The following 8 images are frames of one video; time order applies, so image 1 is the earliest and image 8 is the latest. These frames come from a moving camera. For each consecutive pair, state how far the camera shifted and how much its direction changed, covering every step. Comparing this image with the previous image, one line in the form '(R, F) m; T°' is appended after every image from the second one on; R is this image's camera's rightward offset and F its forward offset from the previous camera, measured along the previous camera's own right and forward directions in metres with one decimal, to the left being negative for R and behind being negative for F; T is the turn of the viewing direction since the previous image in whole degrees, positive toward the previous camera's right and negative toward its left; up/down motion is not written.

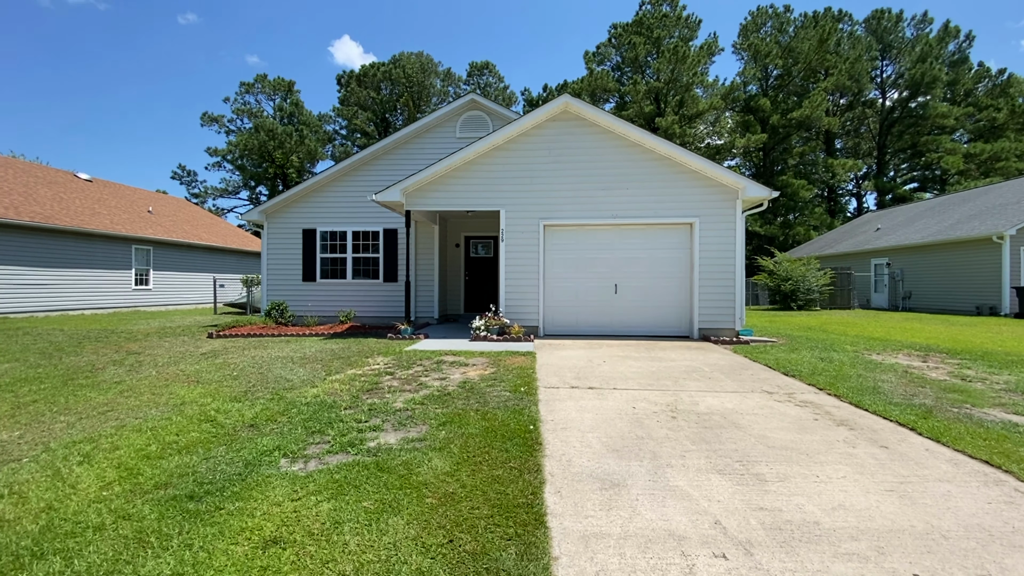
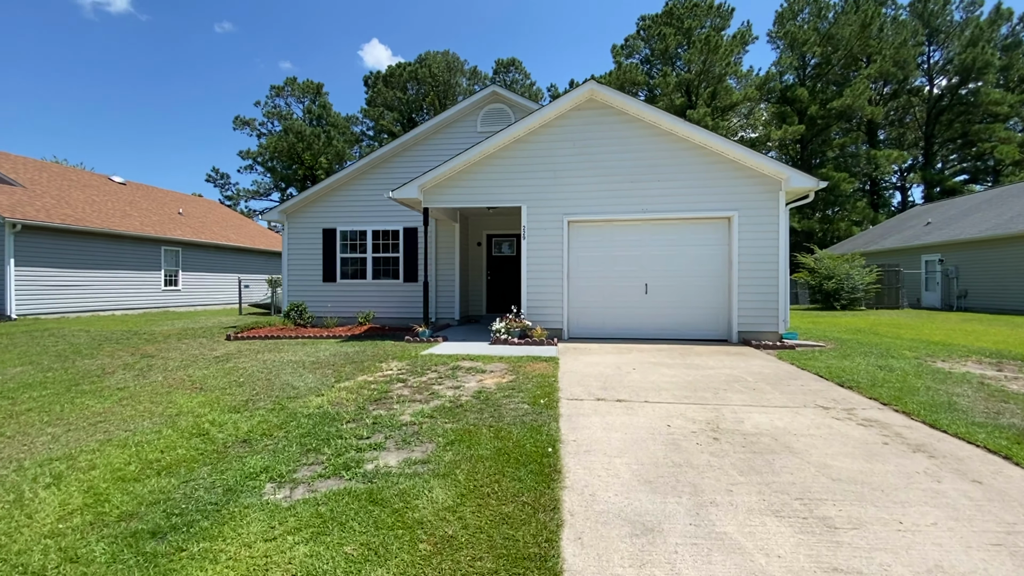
(+0.1, +0.5) m; -3°
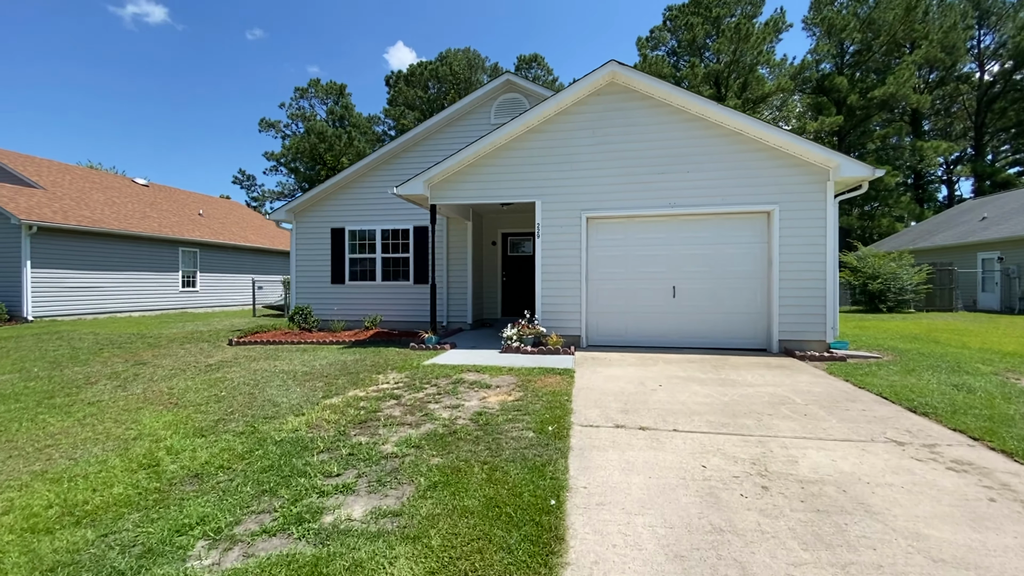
(+0.2, +0.7) m; -3°
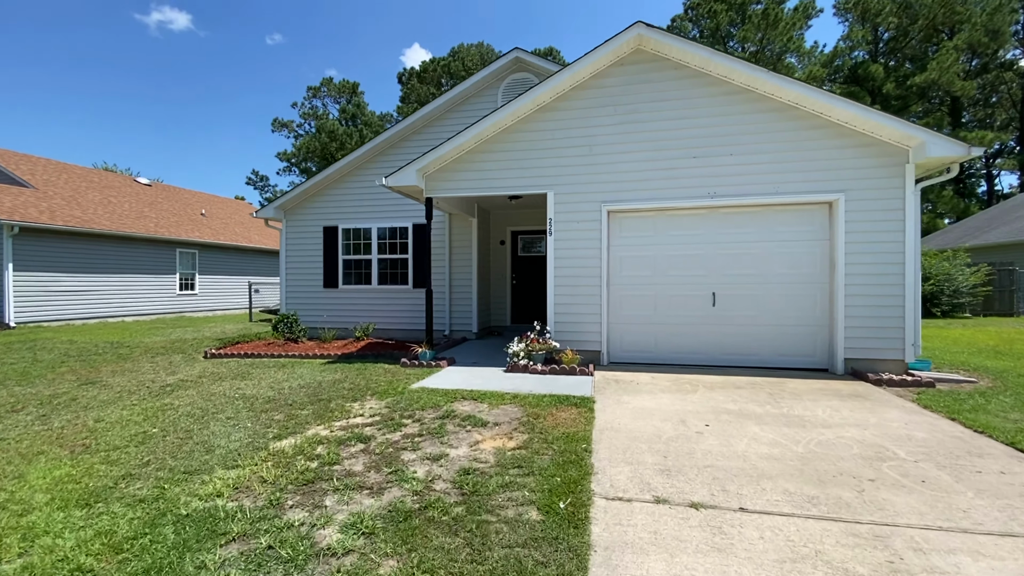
(+0.1, +1.2) m; -2°
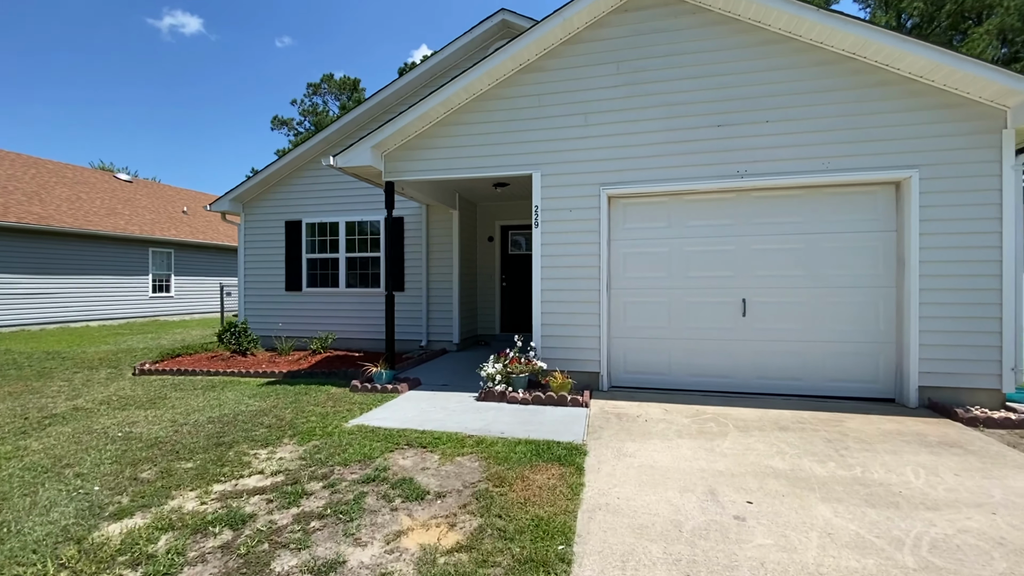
(+0.4, +1.3) m; -1°
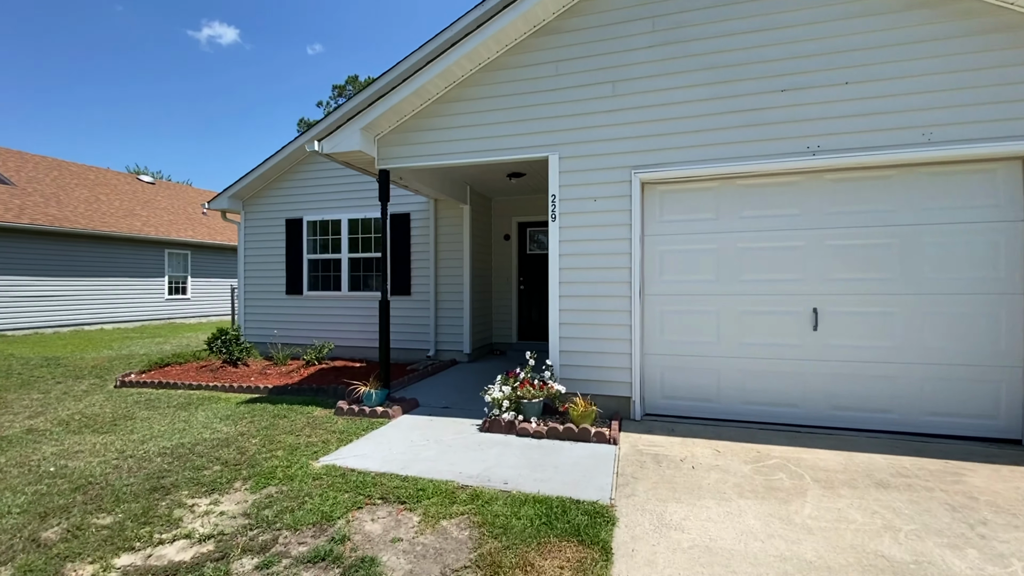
(+0.1, +0.9) m; -3°
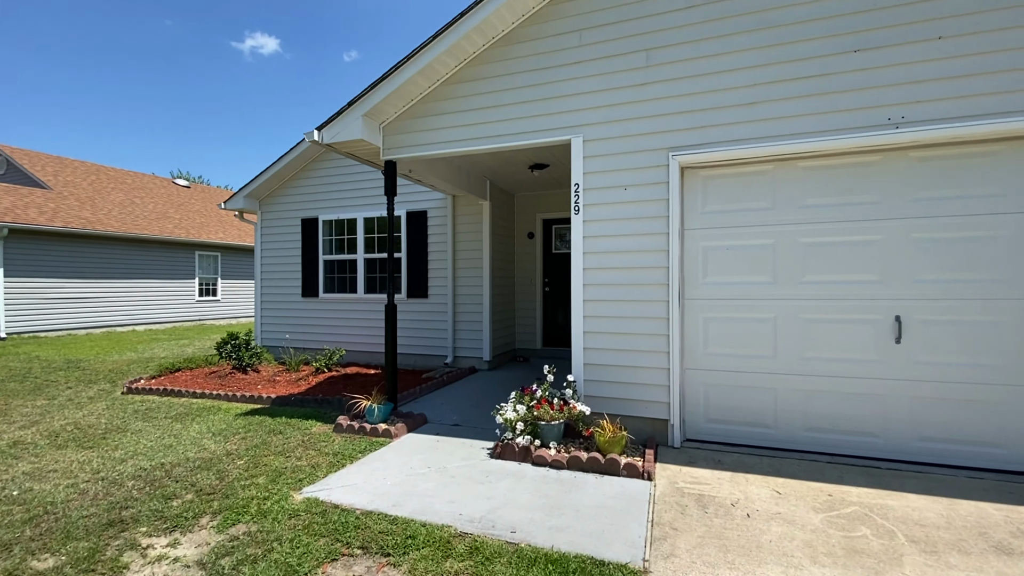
(+0.1, +0.6) m; -4°
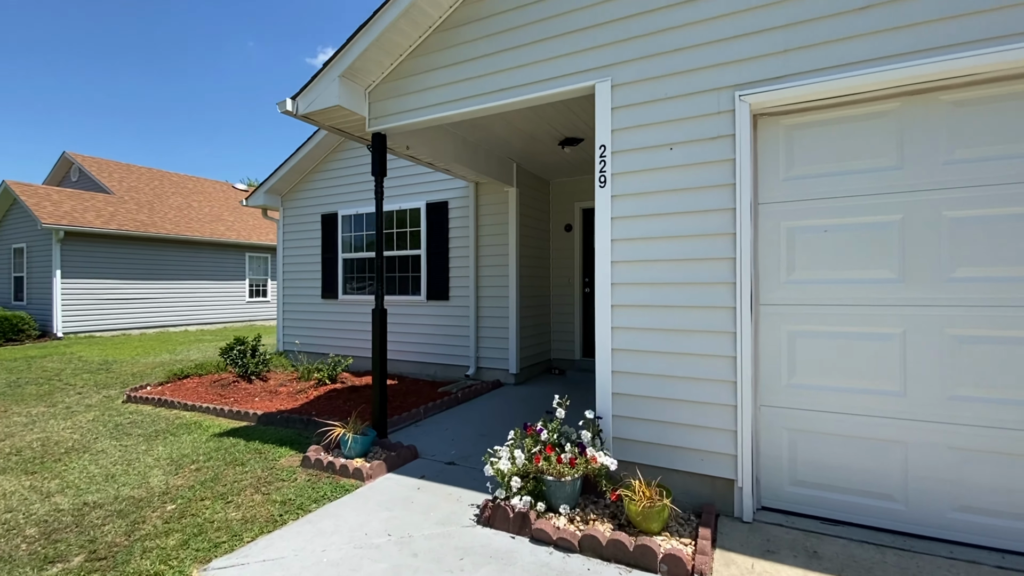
(+0.3, +1.0) m; -7°
